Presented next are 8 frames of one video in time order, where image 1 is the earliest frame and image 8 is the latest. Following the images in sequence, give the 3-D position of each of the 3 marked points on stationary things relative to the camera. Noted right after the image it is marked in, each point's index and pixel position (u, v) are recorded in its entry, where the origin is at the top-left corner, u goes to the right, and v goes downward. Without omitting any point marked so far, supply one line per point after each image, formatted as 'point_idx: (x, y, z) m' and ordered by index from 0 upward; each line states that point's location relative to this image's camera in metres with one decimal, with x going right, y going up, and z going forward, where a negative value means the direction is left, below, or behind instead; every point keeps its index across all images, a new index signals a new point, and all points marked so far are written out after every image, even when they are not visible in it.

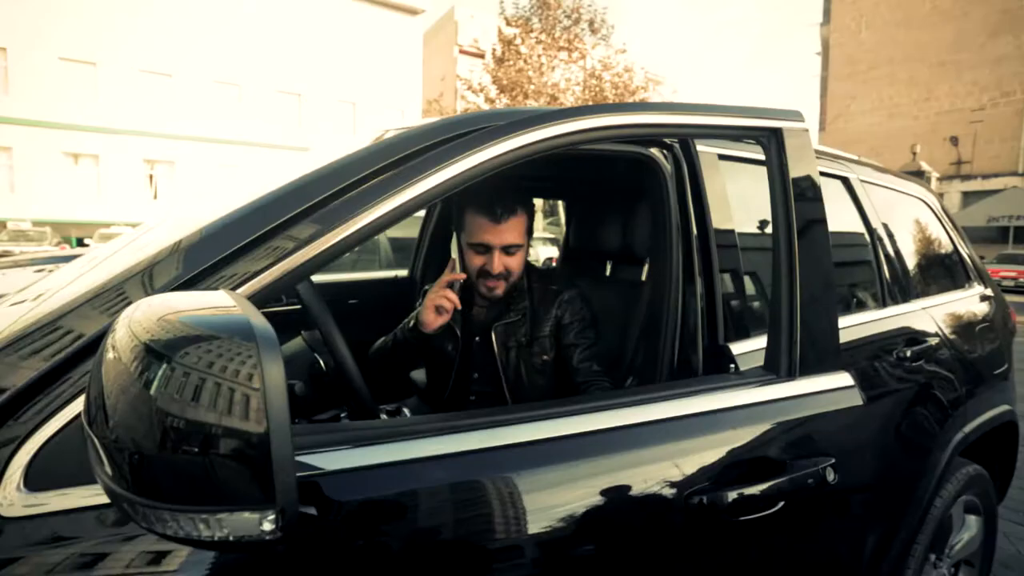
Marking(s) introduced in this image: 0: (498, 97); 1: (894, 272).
0: (-0.5, +6.8, +18.2) m
1: (+1.9, +0.1, +2.2) m
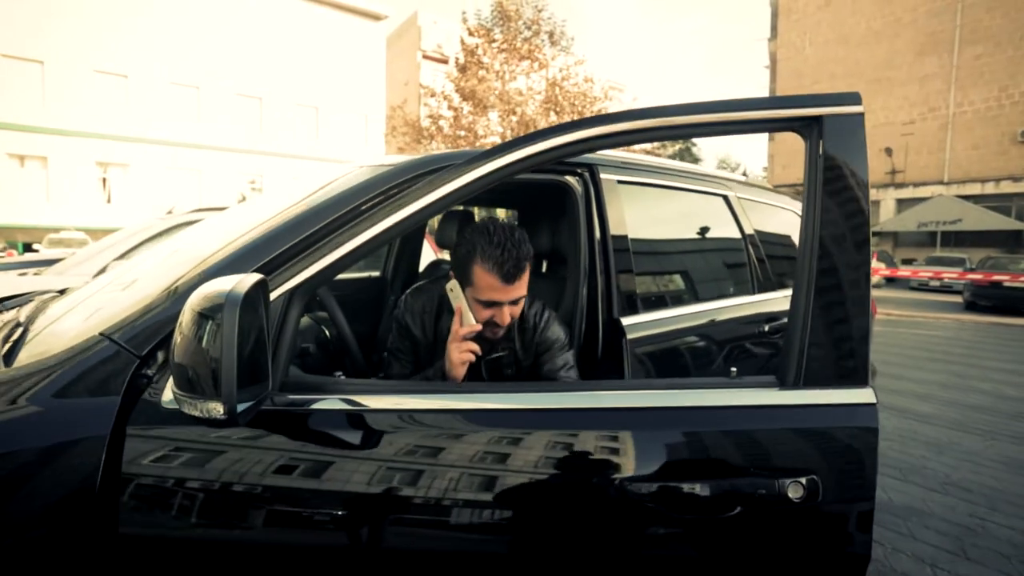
0: (-1.9, +6.7, +18.7) m
1: (+1.6, +0.1, +2.8) m
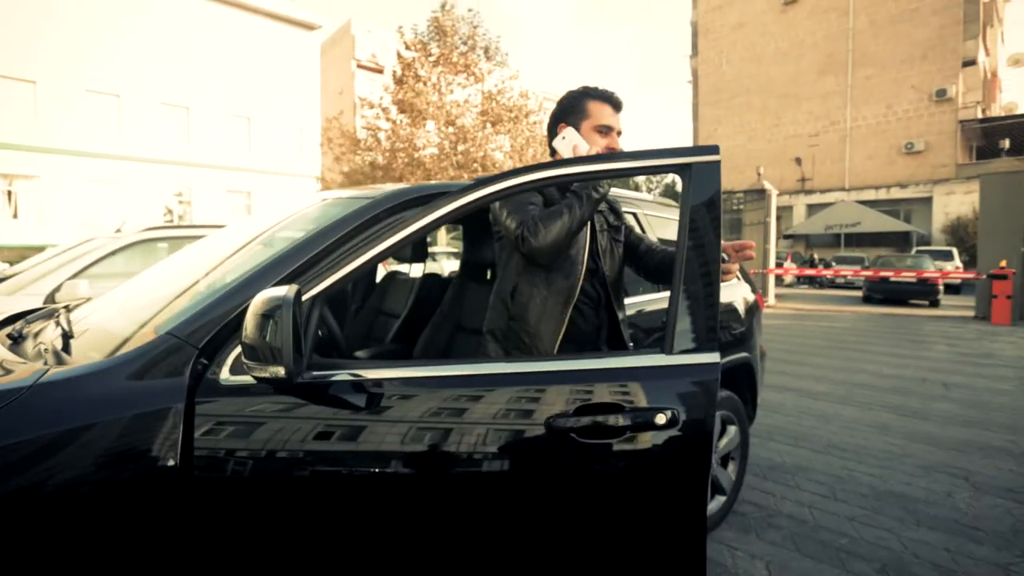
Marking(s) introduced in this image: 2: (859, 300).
0: (-4.1, +6.3, +18.9) m
1: (+1.3, +0.1, +3.5) m
2: (+12.3, -0.4, +18.2) m
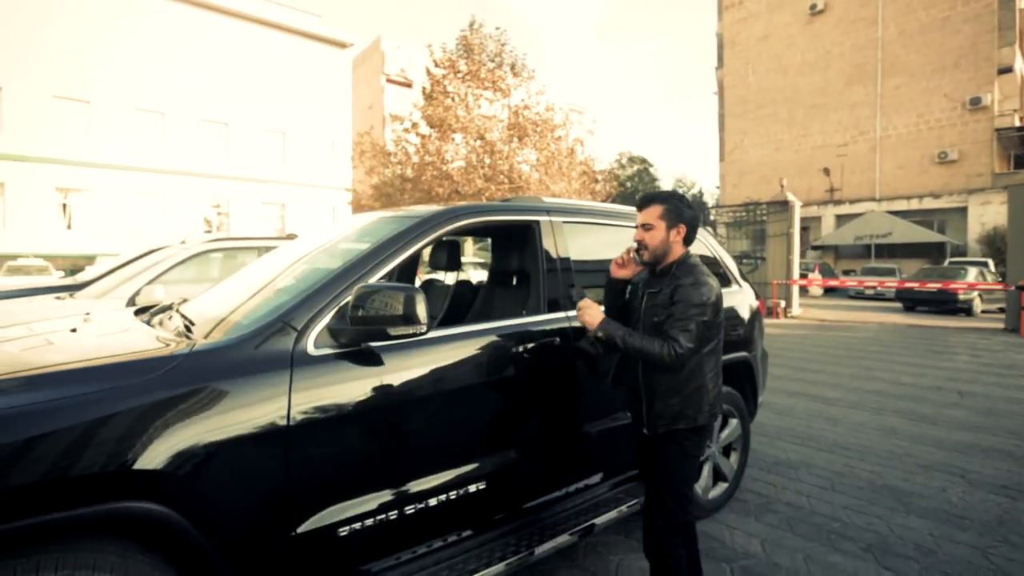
0: (-3.2, +6.0, +19.7) m
1: (+1.5, +0.1, +3.9) m
2: (+13.1, -0.8, +18.0) m
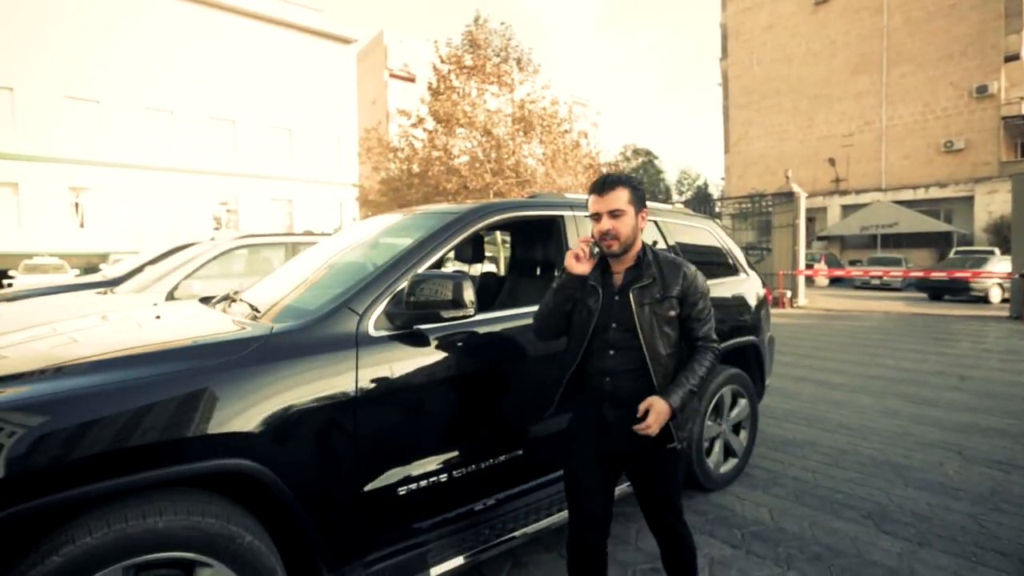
0: (-2.9, +6.2, +19.9) m
1: (+1.6, +0.1, +4.1) m
2: (+13.4, -0.4, +18.1) m
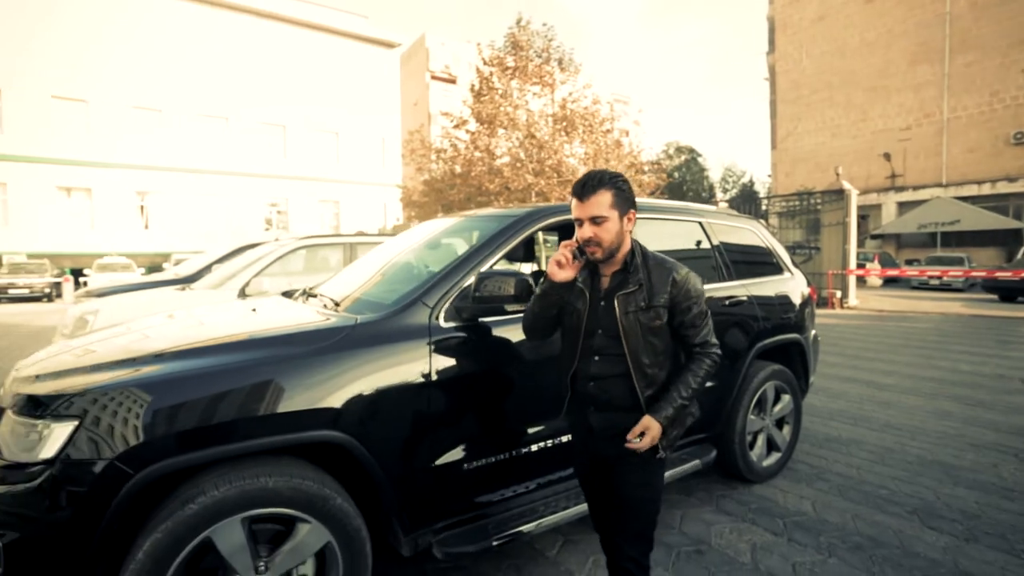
0: (-1.3, +6.2, +20.3) m
1: (+2.0, +0.2, +4.2) m
2: (+14.8, -0.4, +17.3) m
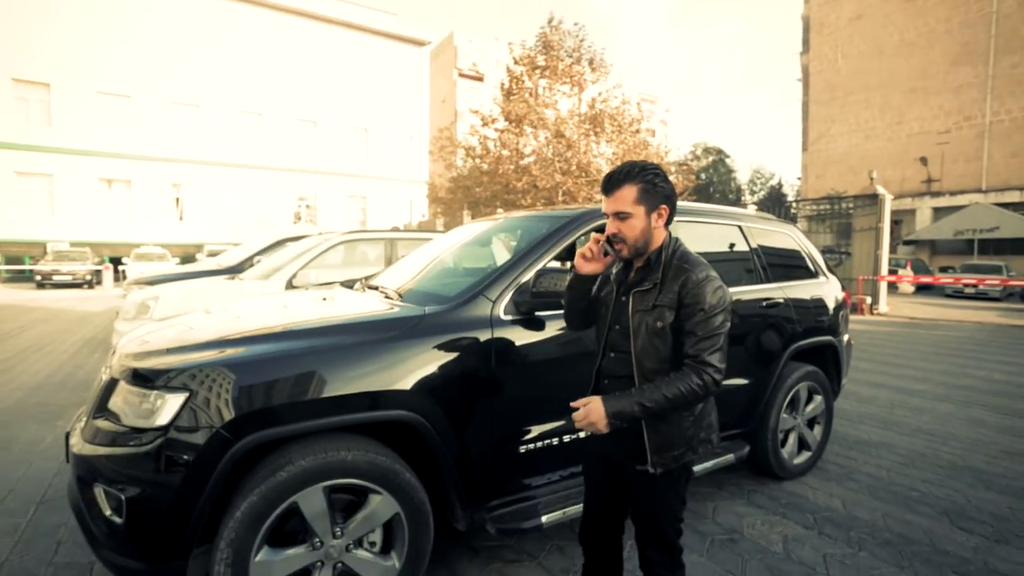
0: (-0.2, +6.4, +20.4) m
1: (+2.4, +0.1, +4.3) m
2: (+15.6, -0.7, +16.9) m
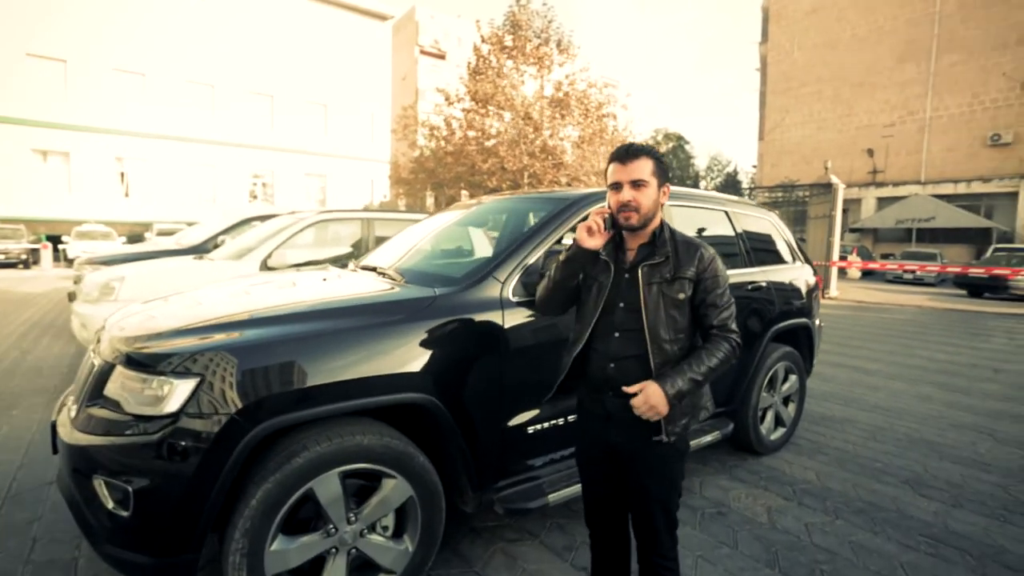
0: (-1.5, +7.0, +20.2) m
1: (+2.3, +0.3, +4.5) m
2: (+14.6, -0.2, +18.1) m
